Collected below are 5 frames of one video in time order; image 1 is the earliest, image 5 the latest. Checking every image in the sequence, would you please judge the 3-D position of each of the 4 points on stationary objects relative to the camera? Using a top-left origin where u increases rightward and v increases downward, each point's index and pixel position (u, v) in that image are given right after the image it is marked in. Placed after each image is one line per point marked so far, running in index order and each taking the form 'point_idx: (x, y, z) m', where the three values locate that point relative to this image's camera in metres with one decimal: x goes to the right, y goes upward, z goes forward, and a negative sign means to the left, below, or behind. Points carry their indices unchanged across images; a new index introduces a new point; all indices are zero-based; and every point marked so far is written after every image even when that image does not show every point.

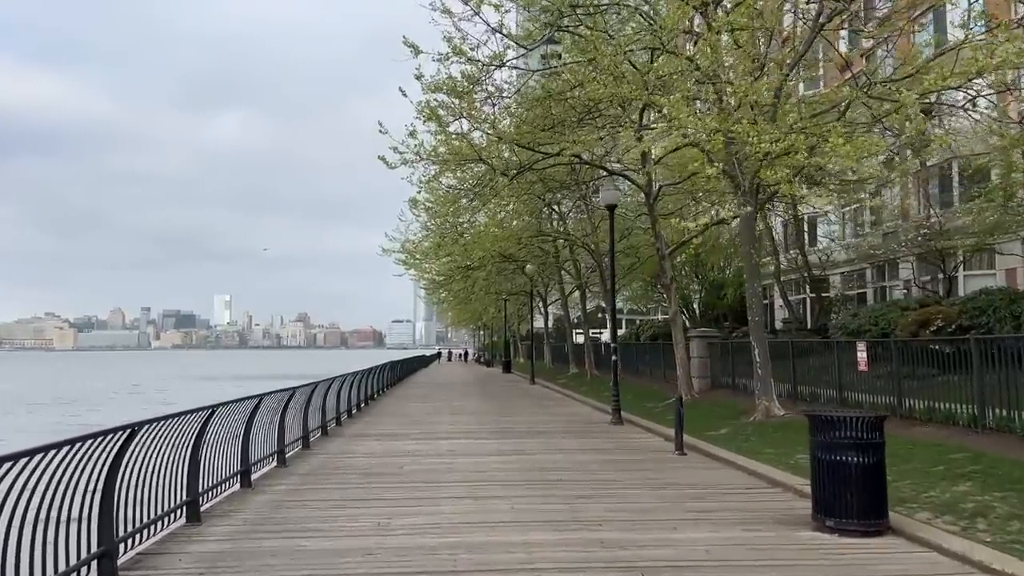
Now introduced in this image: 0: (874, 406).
0: (+7.0, -2.3, +17.0) m
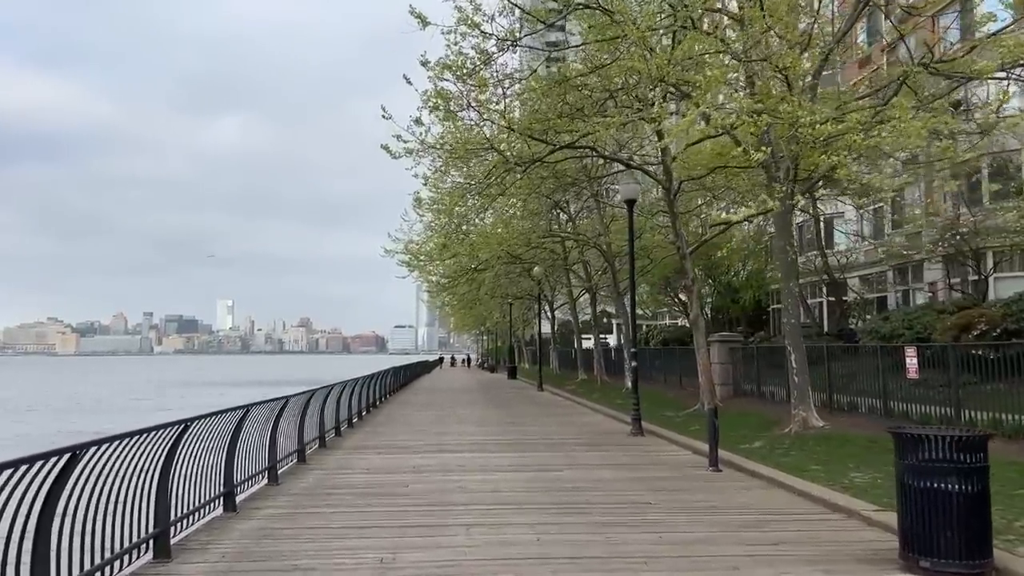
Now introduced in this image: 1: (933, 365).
0: (+7.3, -2.3, +15.6) m
1: (+7.4, -1.4, +15.5) m
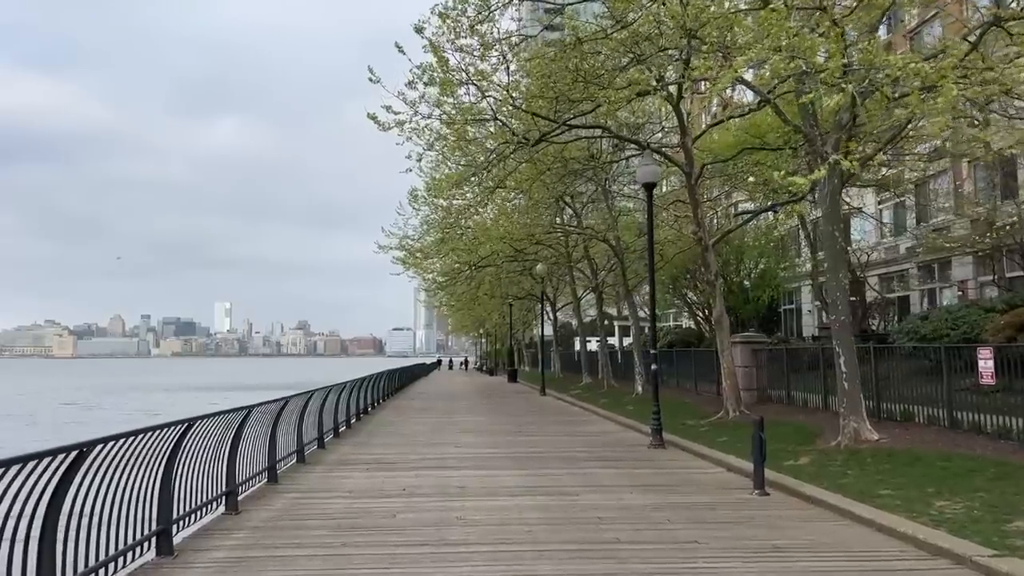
0: (+7.4, -2.2, +13.6) m
1: (+7.5, -1.2, +13.5) m
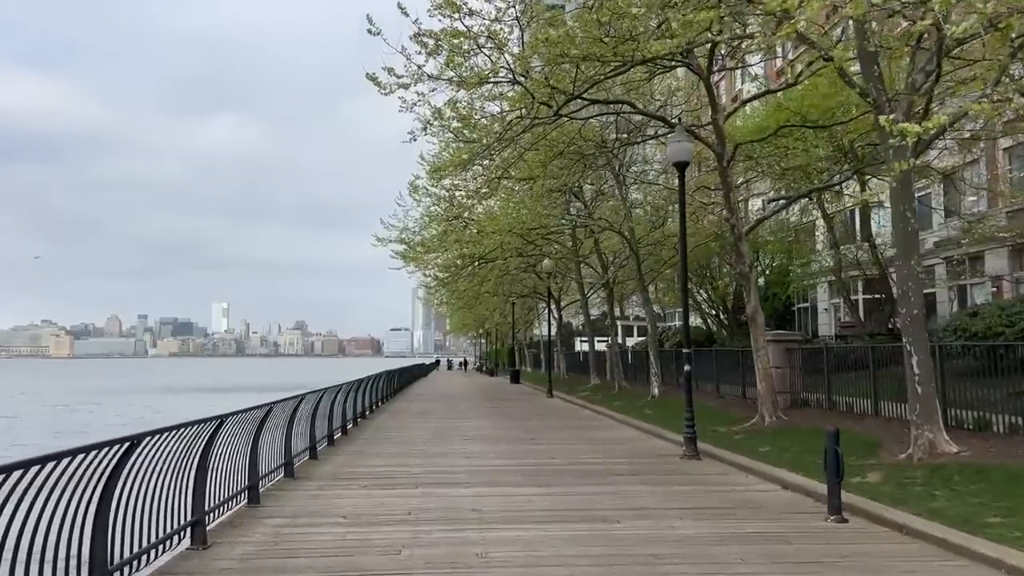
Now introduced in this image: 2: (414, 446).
0: (+7.7, -2.0, +11.8) m
1: (+7.8, -1.1, +11.7) m
2: (-1.8, -2.9, +16.5) m
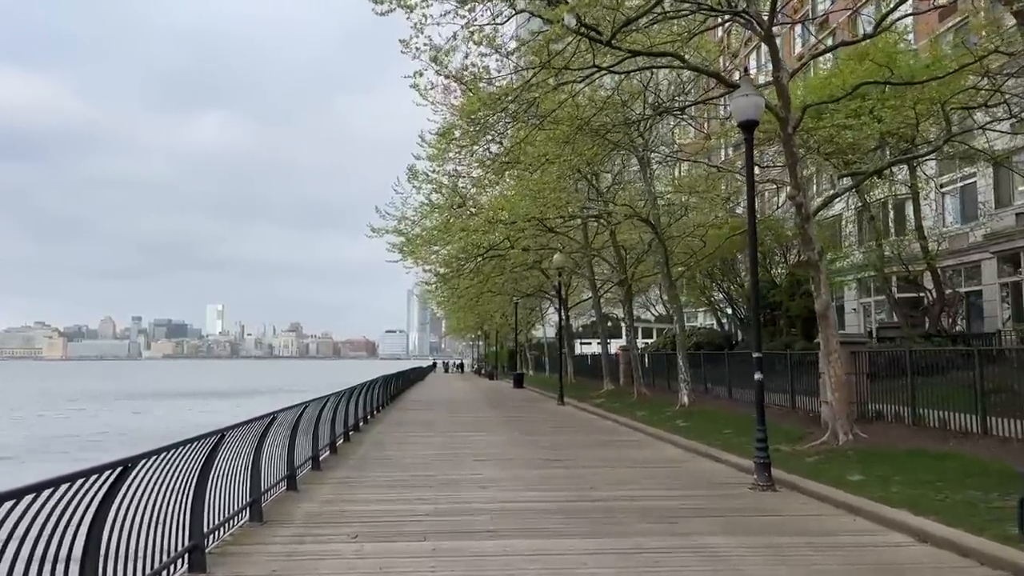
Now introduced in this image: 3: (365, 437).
0: (+8.0, -1.9, +8.9) m
1: (+8.2, -0.9, +8.8) m
2: (-1.4, -2.8, +13.6) m
3: (-3.2, -3.3, +19.4) m
